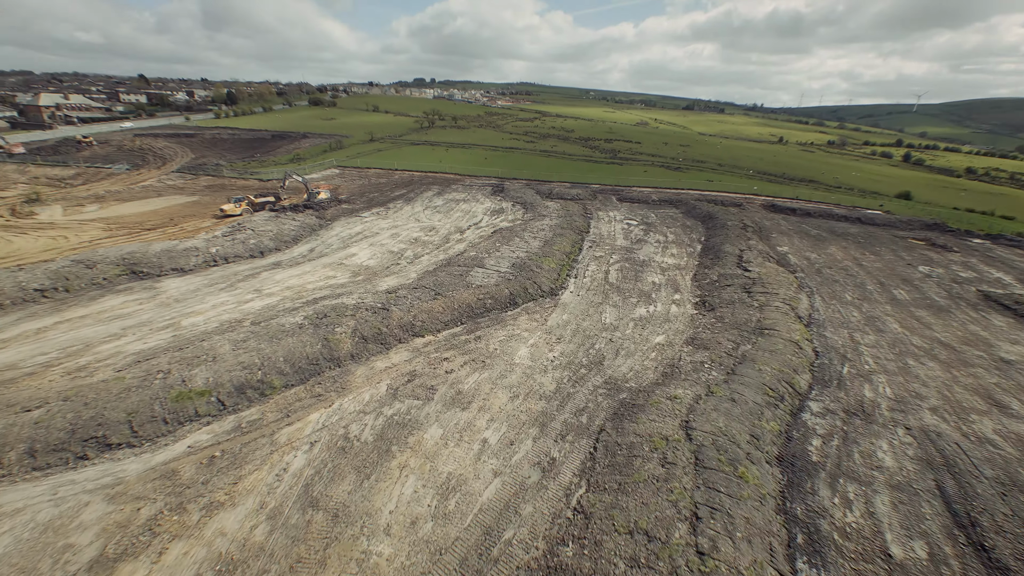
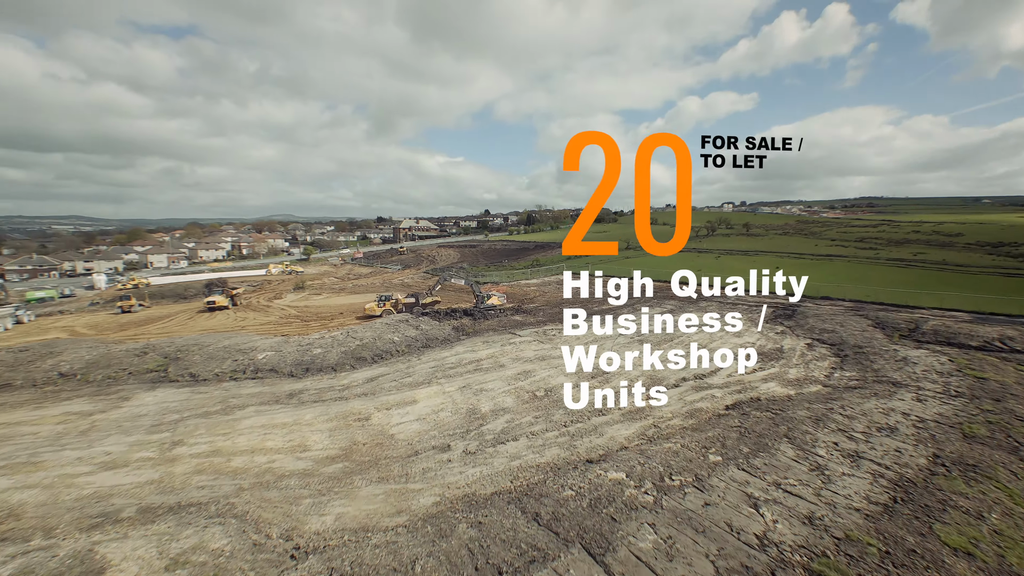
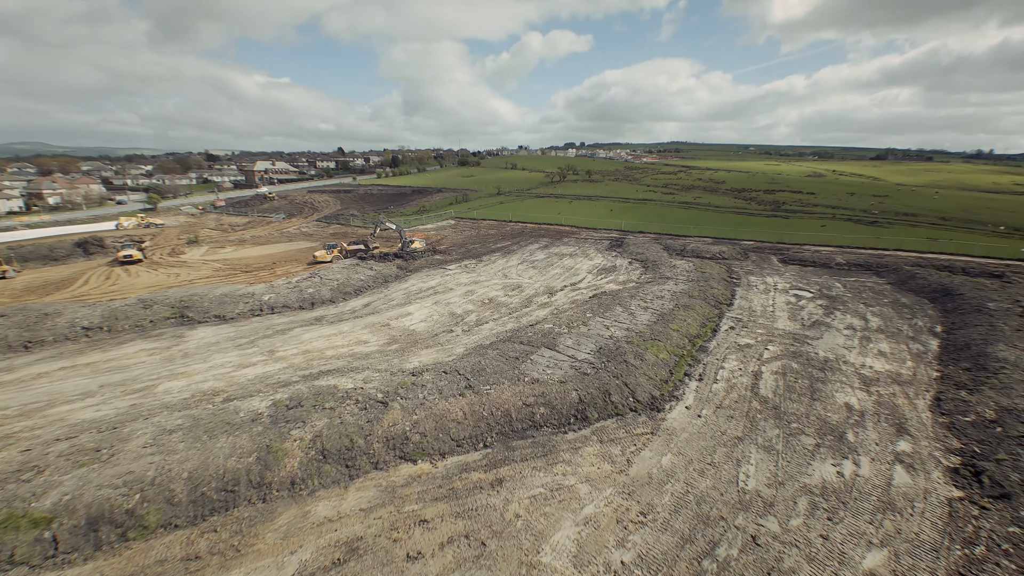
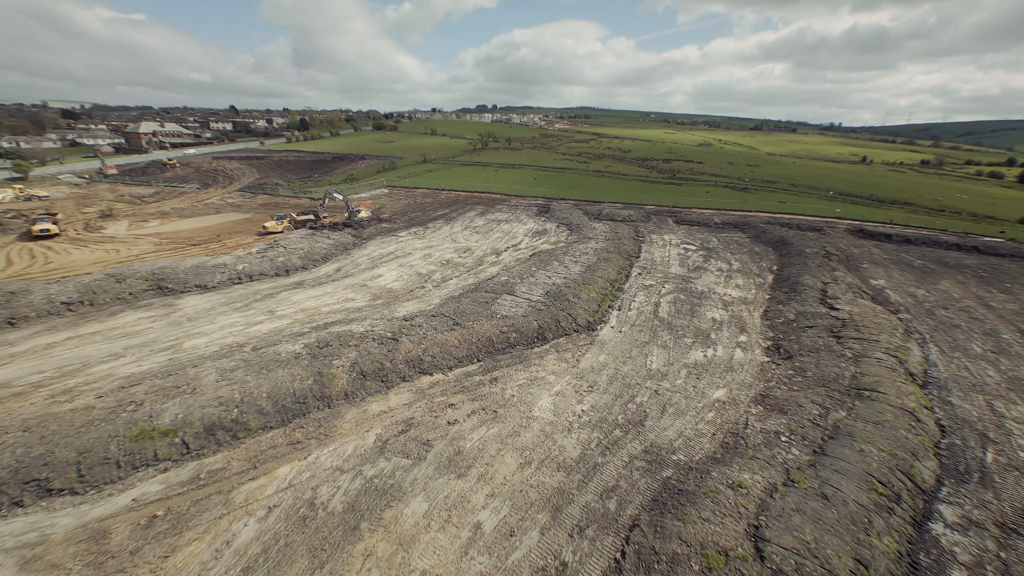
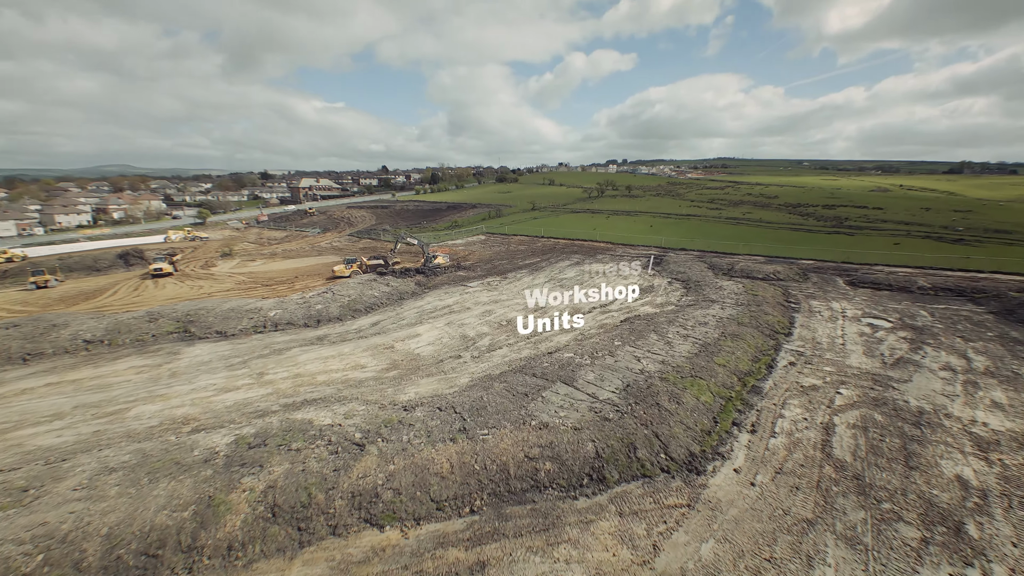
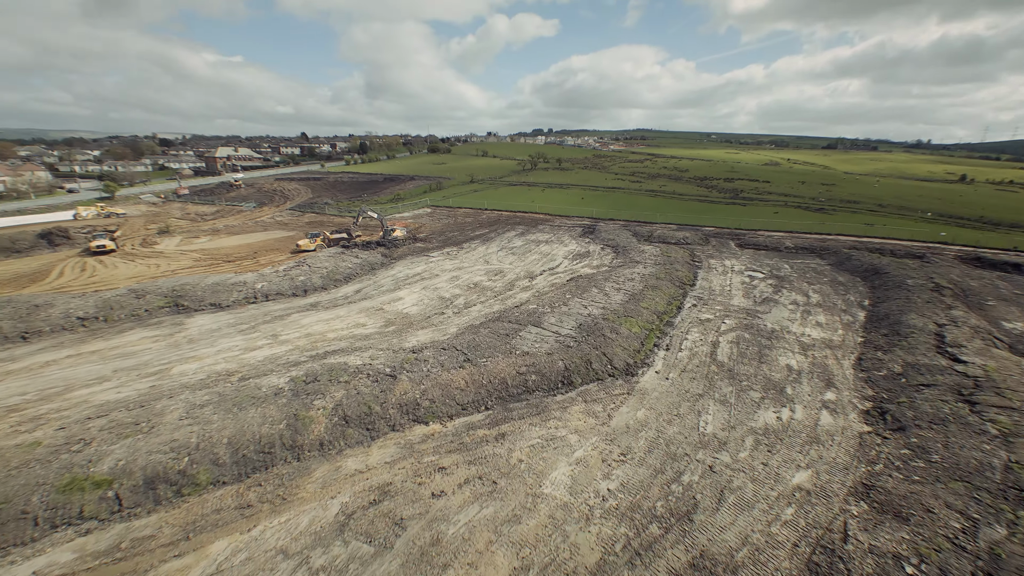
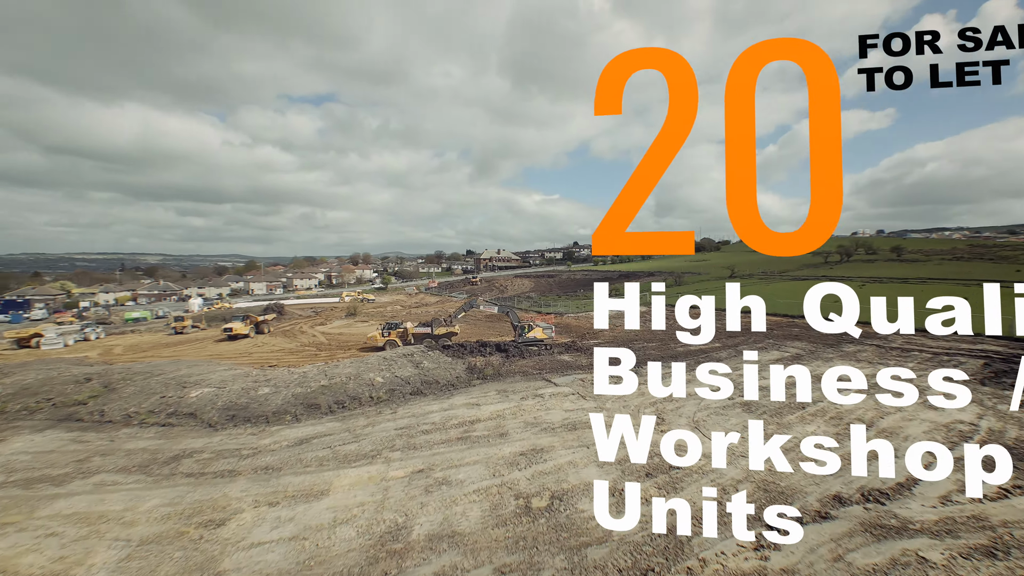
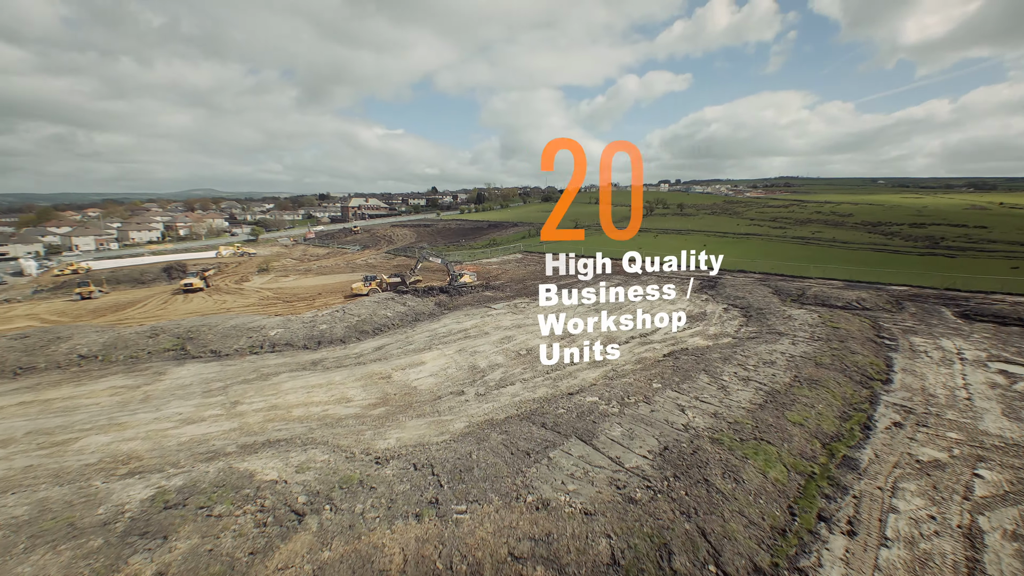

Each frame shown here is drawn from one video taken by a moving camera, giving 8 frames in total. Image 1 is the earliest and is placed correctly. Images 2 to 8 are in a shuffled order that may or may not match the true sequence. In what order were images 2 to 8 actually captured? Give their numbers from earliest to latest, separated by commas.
4, 6, 3, 5, 8, 2, 7
